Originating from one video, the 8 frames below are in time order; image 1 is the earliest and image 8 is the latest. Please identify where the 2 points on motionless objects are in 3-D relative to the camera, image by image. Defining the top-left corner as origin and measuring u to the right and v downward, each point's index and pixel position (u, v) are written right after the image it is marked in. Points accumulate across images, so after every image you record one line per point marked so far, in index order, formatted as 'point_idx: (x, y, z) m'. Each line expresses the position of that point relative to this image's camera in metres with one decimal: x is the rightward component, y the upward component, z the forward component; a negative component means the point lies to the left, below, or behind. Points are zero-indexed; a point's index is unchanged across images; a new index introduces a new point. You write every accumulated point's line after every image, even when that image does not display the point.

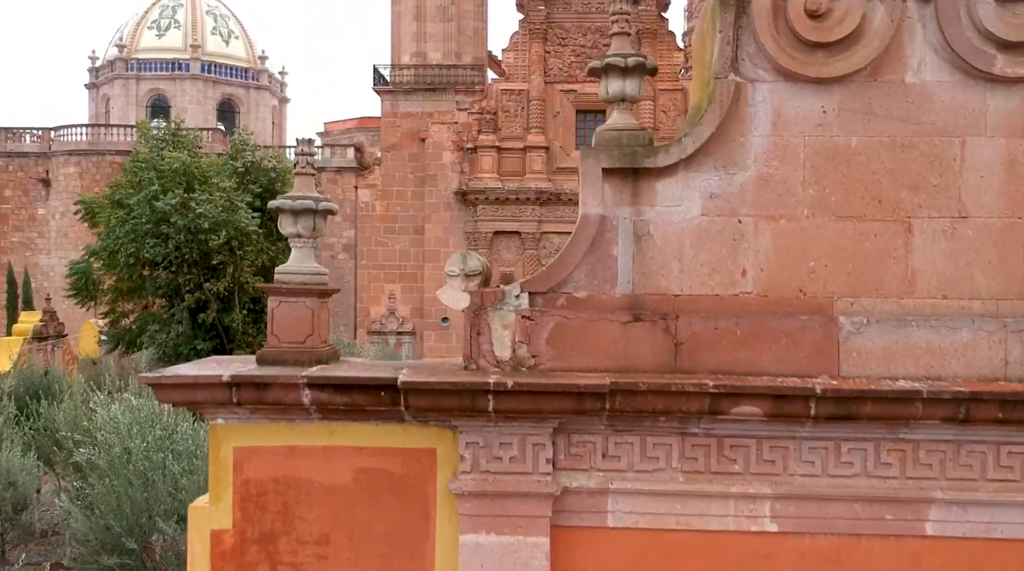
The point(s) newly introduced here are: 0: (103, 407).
0: (-4.5, -1.4, +11.7) m
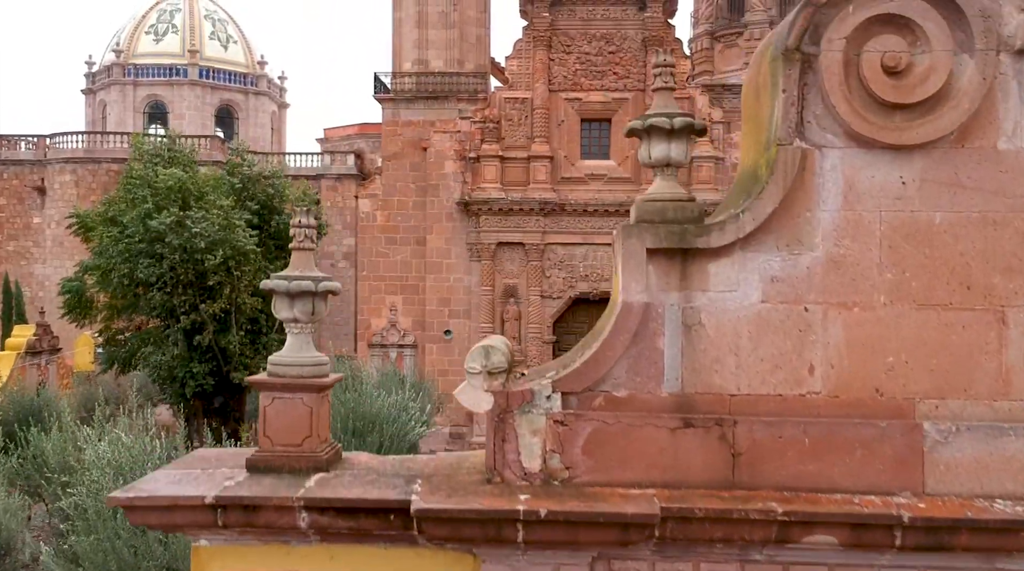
0: (-4.4, -1.7, +11.3) m
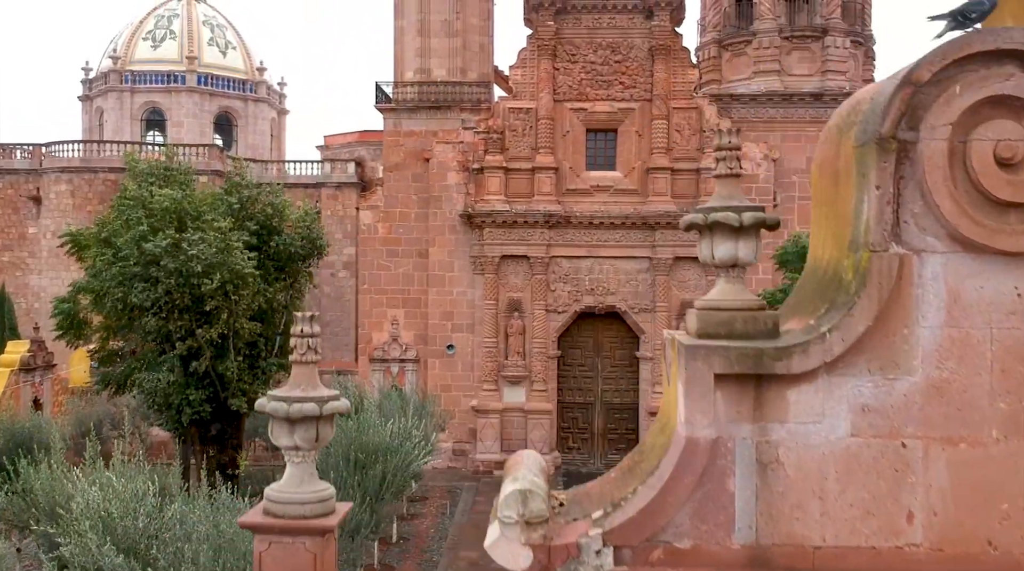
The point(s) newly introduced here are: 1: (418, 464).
0: (-4.3, -2.0, +10.8) m
1: (-1.2, -2.4, +14.1) m
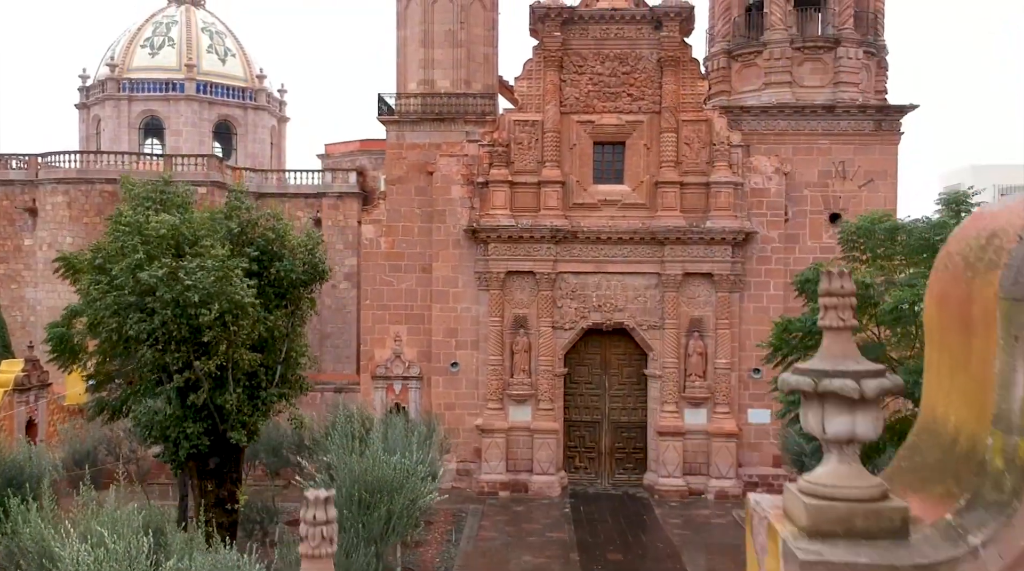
0: (-4.2, -2.3, +10.3) m
1: (-1.1, -2.7, +13.6) m
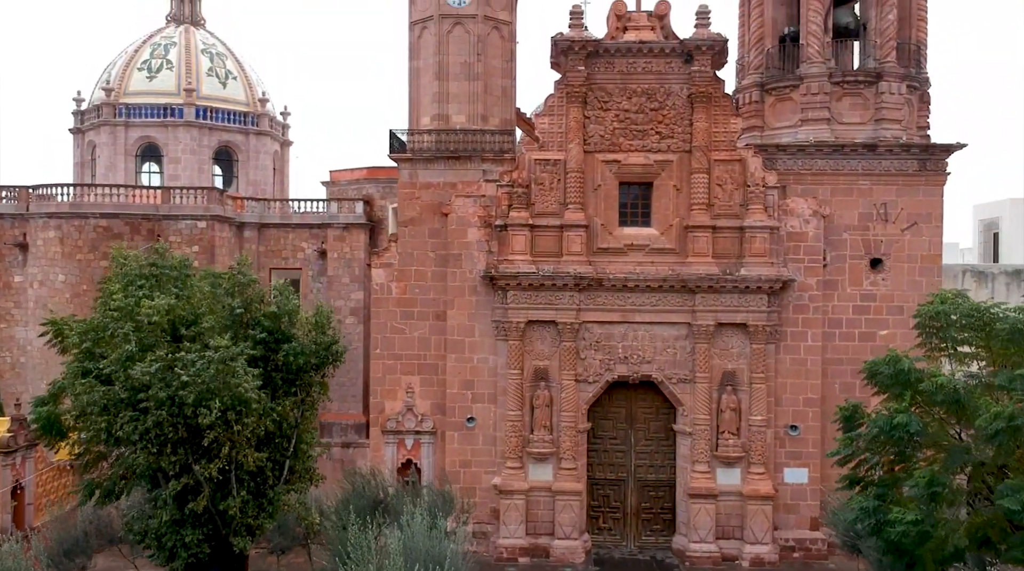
0: (-3.8, -3.3, +8.9) m
1: (-0.7, -3.7, +12.2) m
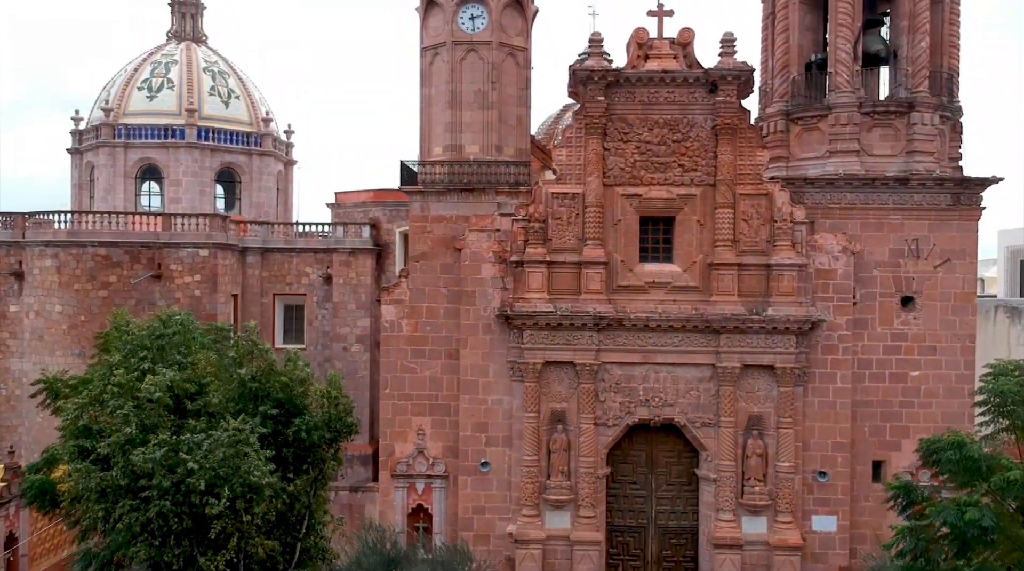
0: (-3.5, -4.0, +8.0) m
1: (-0.4, -4.4, +11.4) m
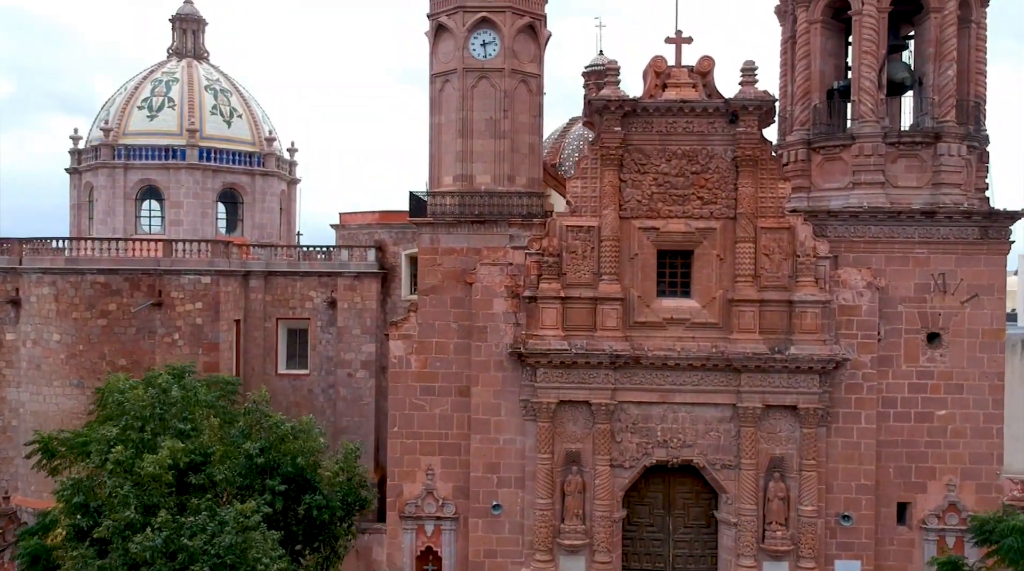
0: (-3.3, -4.6, +7.4) m
1: (-0.2, -5.0, +10.7) m
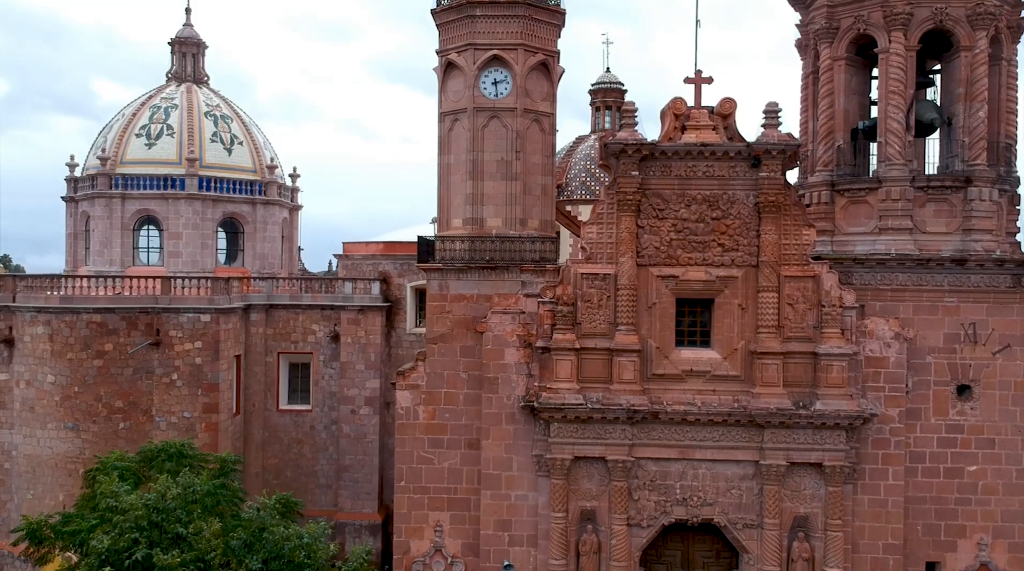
0: (-3.1, -5.5, +6.5) m
1: (+0.1, -5.9, +9.9) m
